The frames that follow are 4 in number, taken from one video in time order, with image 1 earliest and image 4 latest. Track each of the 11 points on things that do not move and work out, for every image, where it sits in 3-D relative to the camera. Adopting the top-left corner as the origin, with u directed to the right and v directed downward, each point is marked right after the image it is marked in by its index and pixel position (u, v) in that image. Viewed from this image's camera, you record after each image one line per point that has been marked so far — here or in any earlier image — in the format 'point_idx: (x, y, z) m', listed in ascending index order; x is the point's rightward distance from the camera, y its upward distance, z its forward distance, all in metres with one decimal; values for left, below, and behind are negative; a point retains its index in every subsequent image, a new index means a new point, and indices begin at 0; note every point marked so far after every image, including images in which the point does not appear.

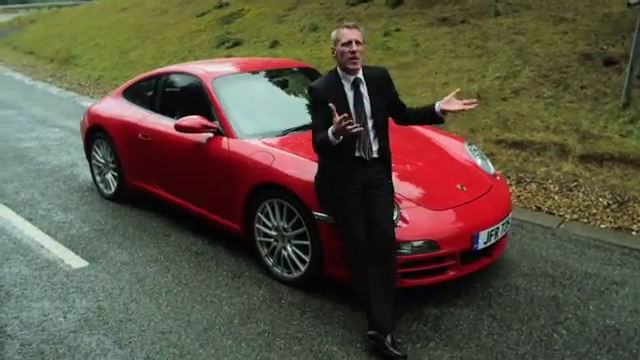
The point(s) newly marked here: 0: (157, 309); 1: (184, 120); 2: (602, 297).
0: (-1.2, -0.9, +3.8) m
1: (-1.2, +0.5, +4.6) m
2: (+2.2, -0.9, +4.1) m
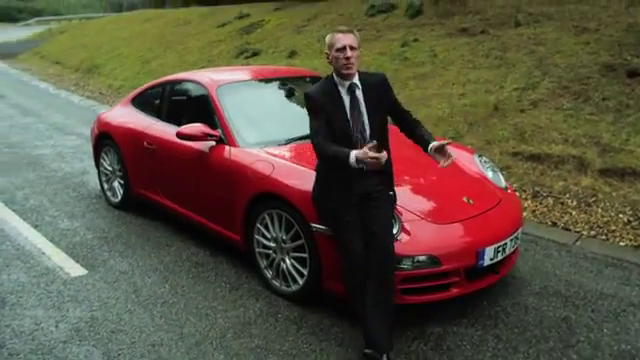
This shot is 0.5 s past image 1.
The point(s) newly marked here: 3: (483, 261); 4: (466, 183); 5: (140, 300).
0: (-1.2, -1.0, +3.7) m
1: (-1.1, +0.4, +4.5) m
2: (+2.2, -1.0, +3.9) m
3: (+1.1, -0.6, +3.7) m
4: (+1.2, 0.0, +4.2) m
5: (-1.4, -0.9, +4.0) m
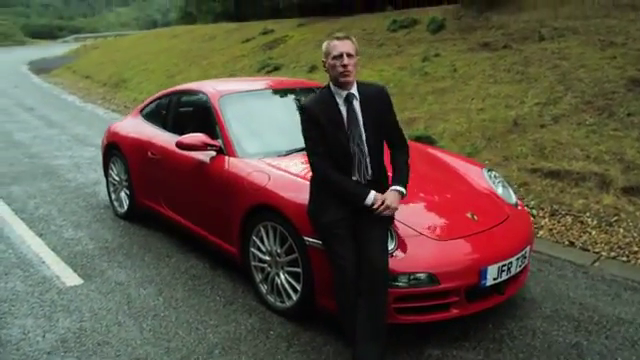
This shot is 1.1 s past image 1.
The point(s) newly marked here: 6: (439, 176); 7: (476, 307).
0: (-1.2, -1.1, +3.6) m
1: (-1.1, +0.4, +4.5) m
2: (+2.1, -1.1, +3.6) m
3: (+1.1, -0.7, +3.4) m
4: (+1.1, -0.1, +4.0) m
5: (-1.4, -1.0, +3.9) m
6: (+1.0, 0.0, +4.3) m
7: (+1.0, -0.8, +3.5) m
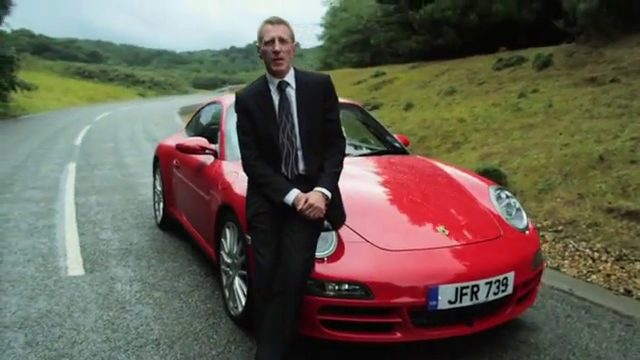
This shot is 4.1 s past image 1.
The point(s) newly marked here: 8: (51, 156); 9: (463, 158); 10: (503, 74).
0: (-1.6, -1.0, +3.7) m
1: (-1.1, +0.3, +4.5) m
2: (+1.7, -1.2, +2.7) m
3: (+0.7, -0.7, +2.9) m
4: (+0.9, -0.2, +3.5) m
5: (-1.6, -0.9, +4.0) m
6: (+0.8, -0.1, +3.8) m
7: (+0.6, -0.9, +3.0) m
8: (-6.5, +0.6, +12.7) m
9: (+2.3, +0.4, +8.5) m
10: (+4.3, +2.5, +12.3) m
